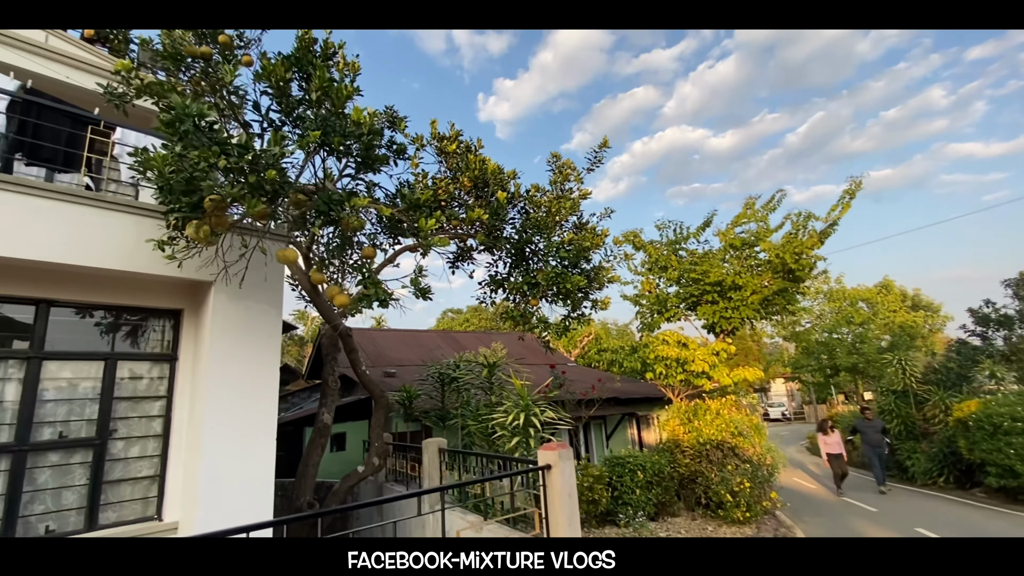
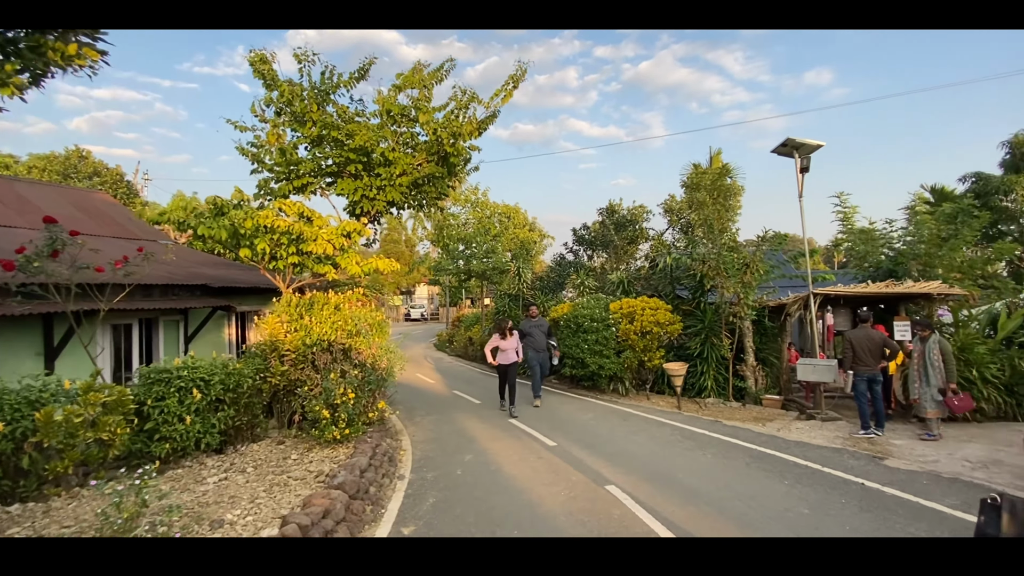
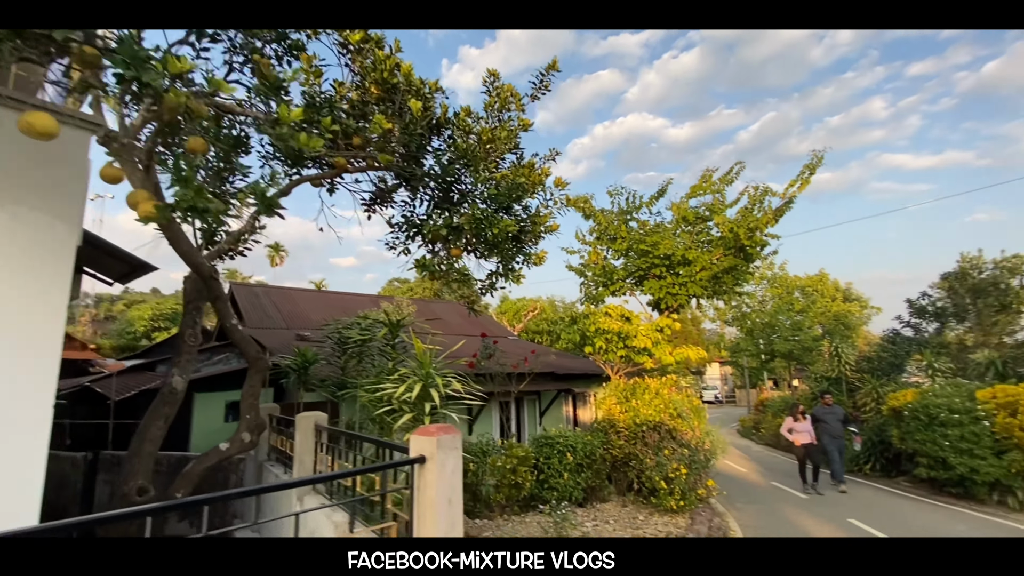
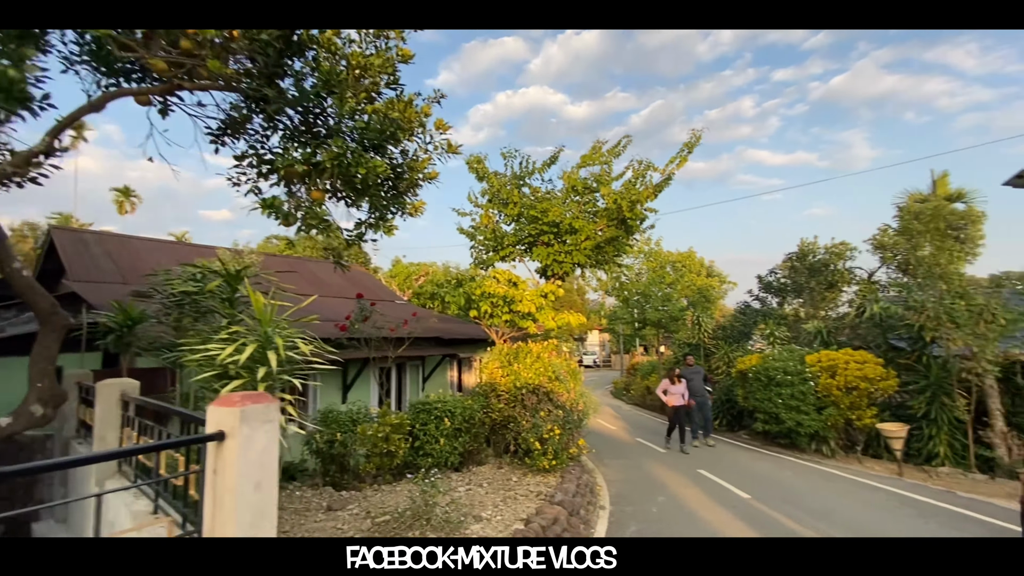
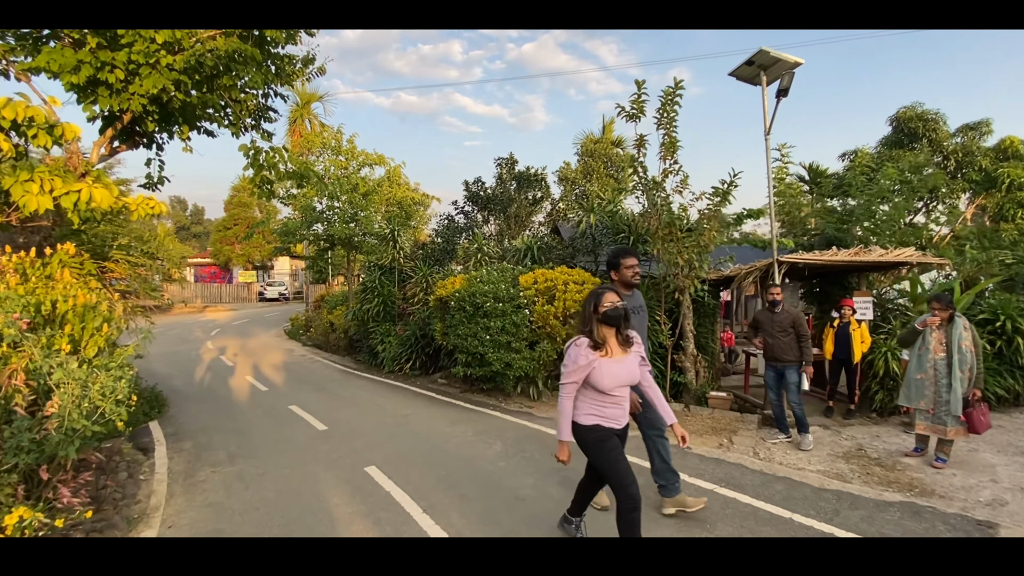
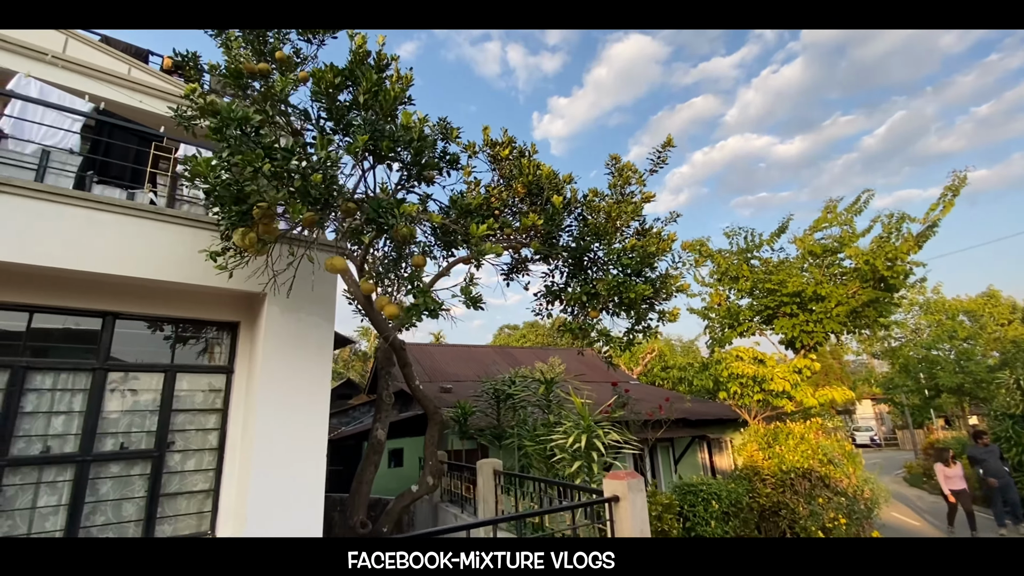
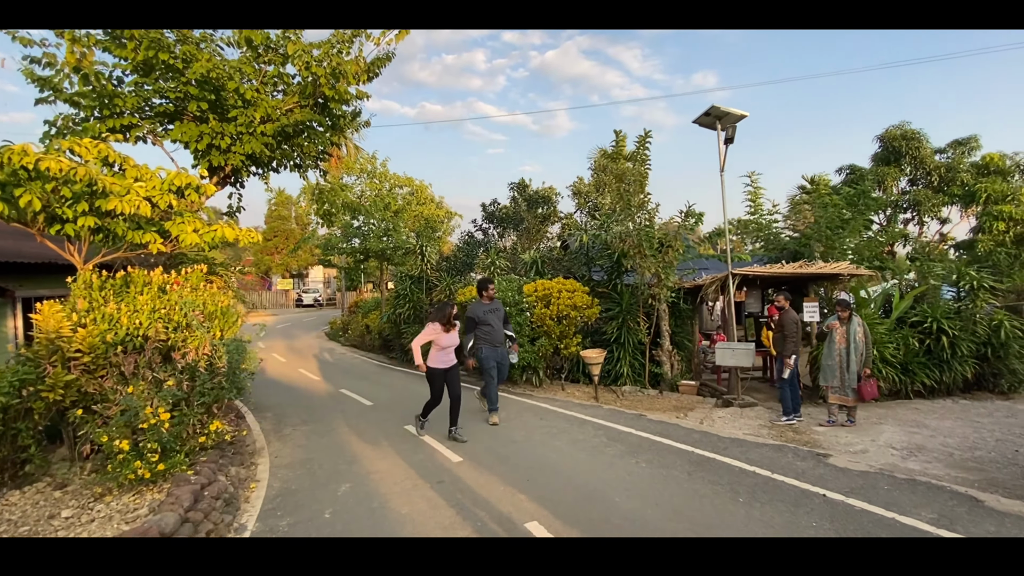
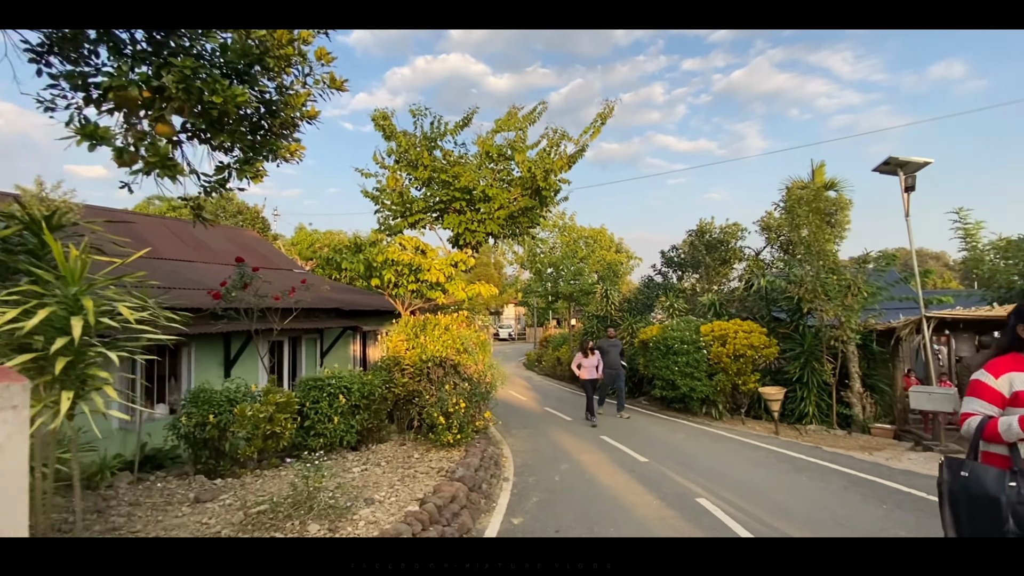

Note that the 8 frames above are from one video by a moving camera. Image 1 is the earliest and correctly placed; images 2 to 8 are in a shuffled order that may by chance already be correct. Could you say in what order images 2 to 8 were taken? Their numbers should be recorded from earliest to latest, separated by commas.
6, 3, 4, 8, 2, 7, 5
